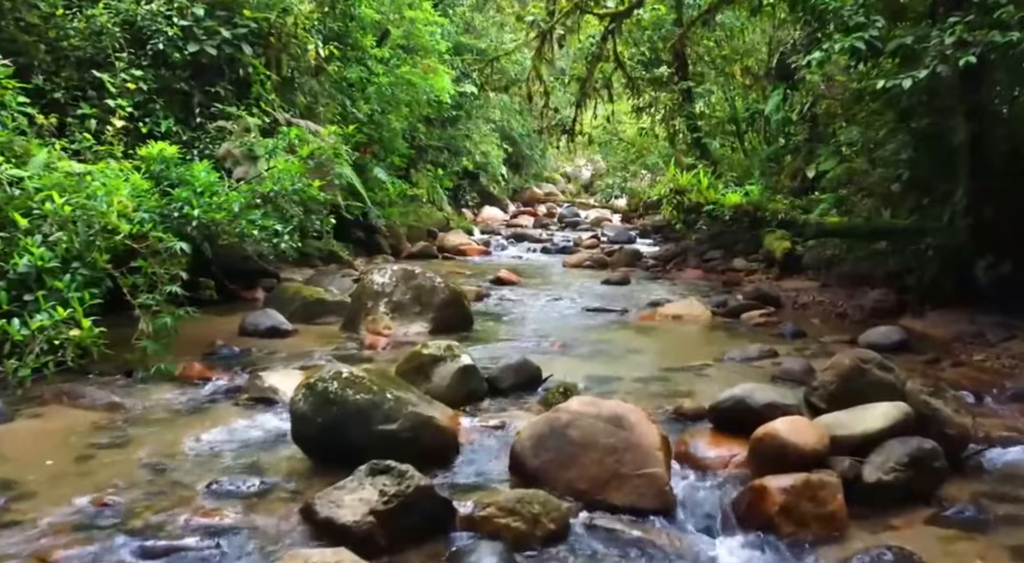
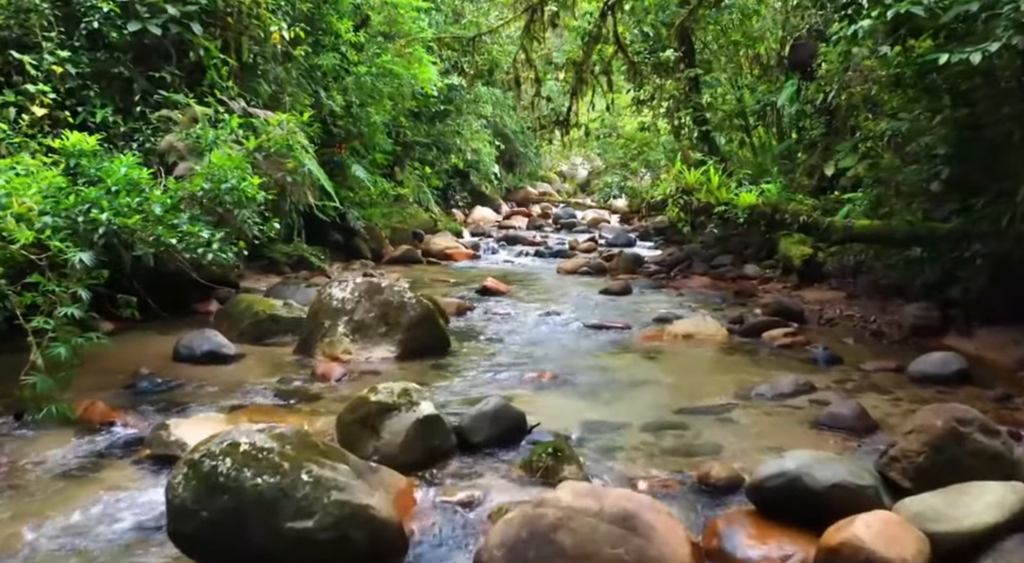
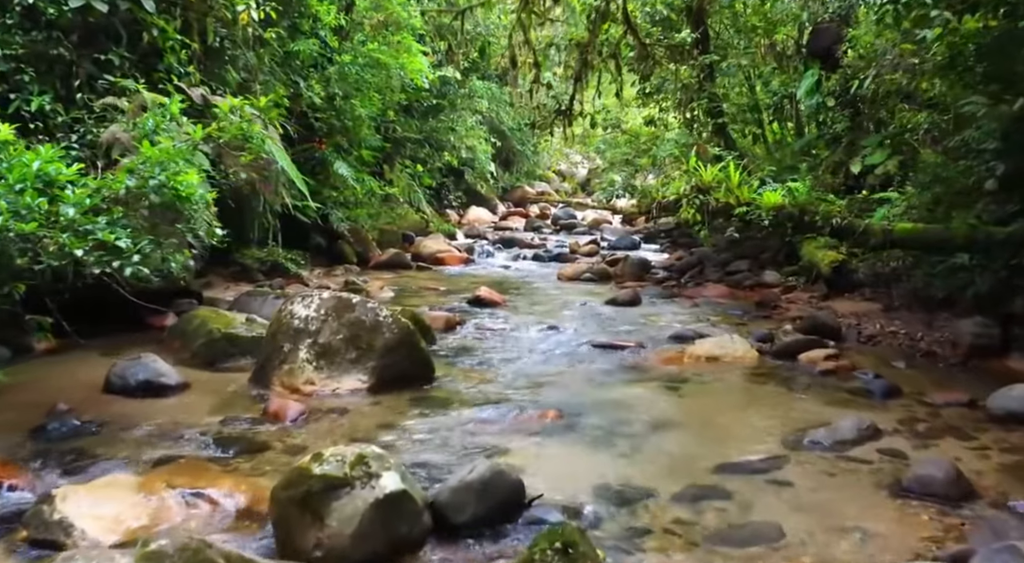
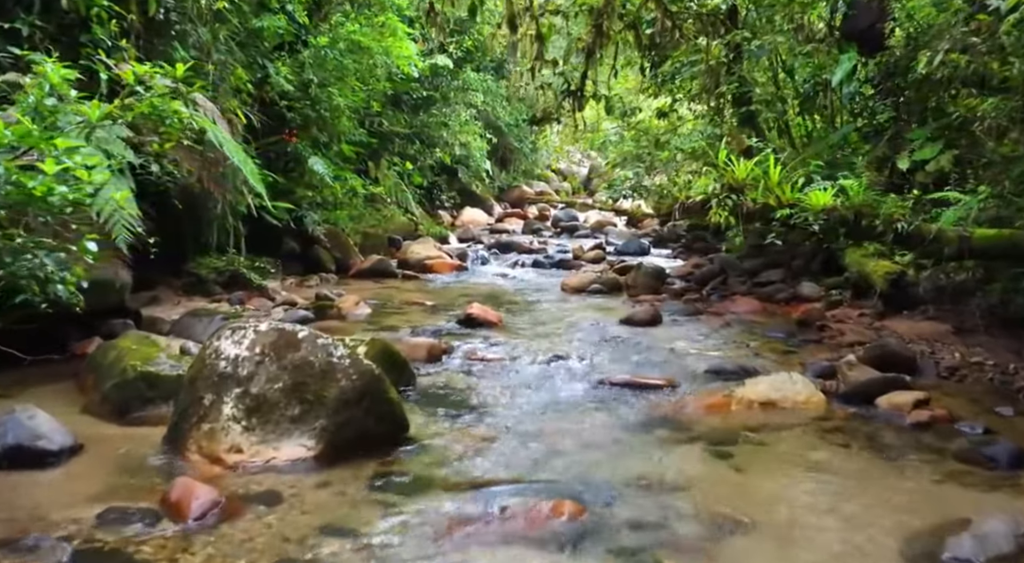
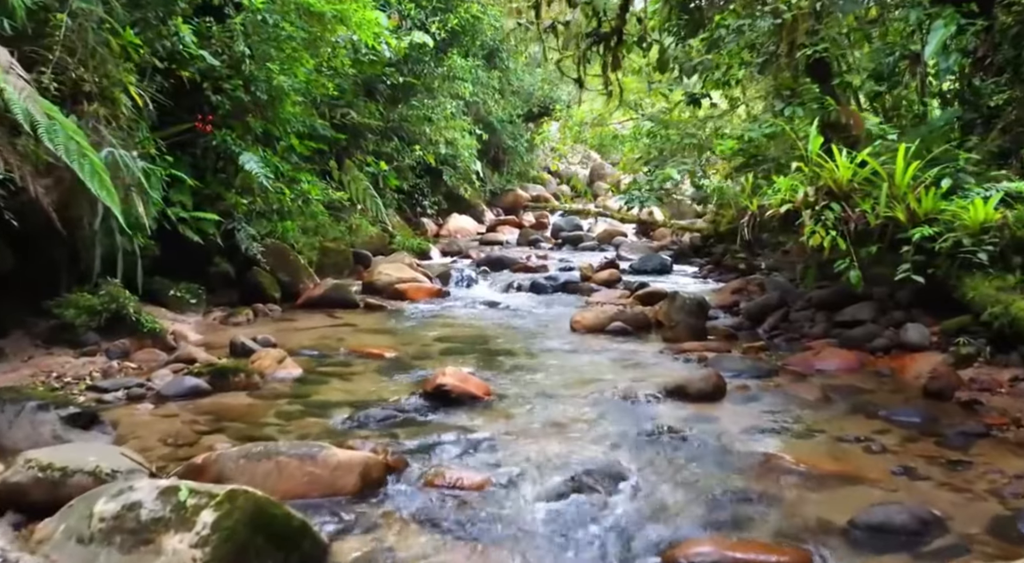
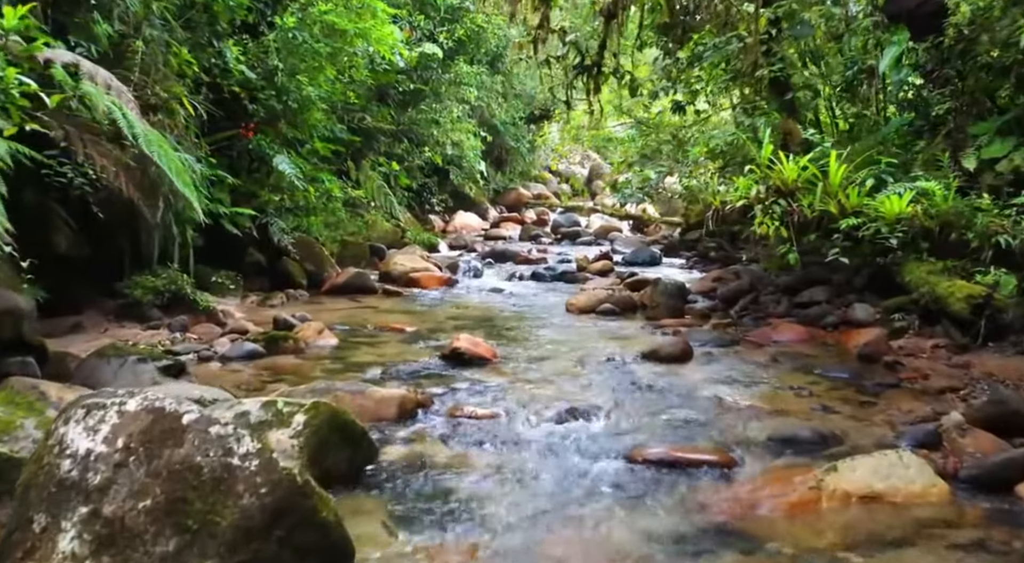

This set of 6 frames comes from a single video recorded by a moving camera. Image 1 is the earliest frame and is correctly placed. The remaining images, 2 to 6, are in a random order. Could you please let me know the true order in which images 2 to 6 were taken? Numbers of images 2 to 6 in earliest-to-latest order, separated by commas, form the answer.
2, 3, 4, 6, 5
